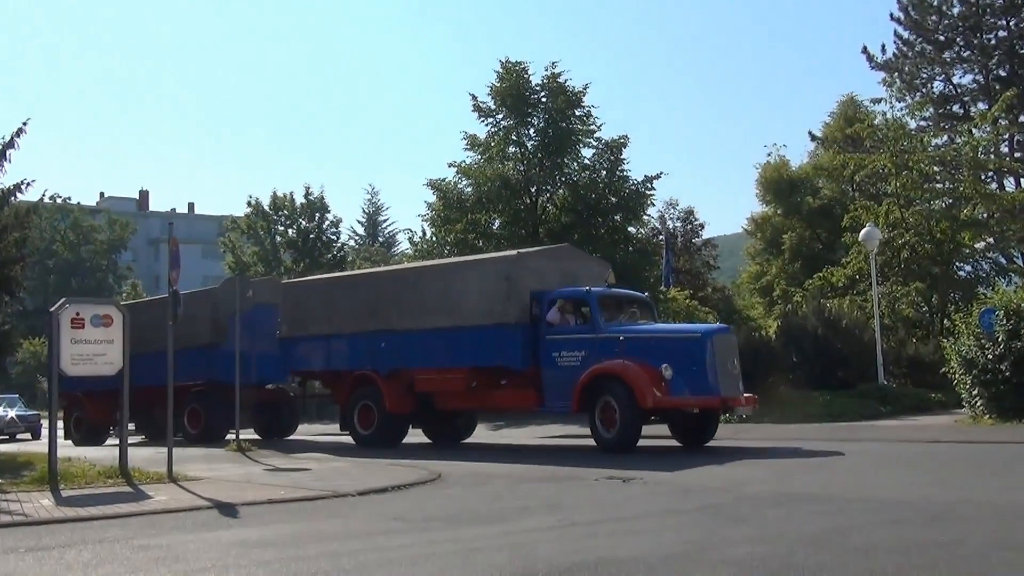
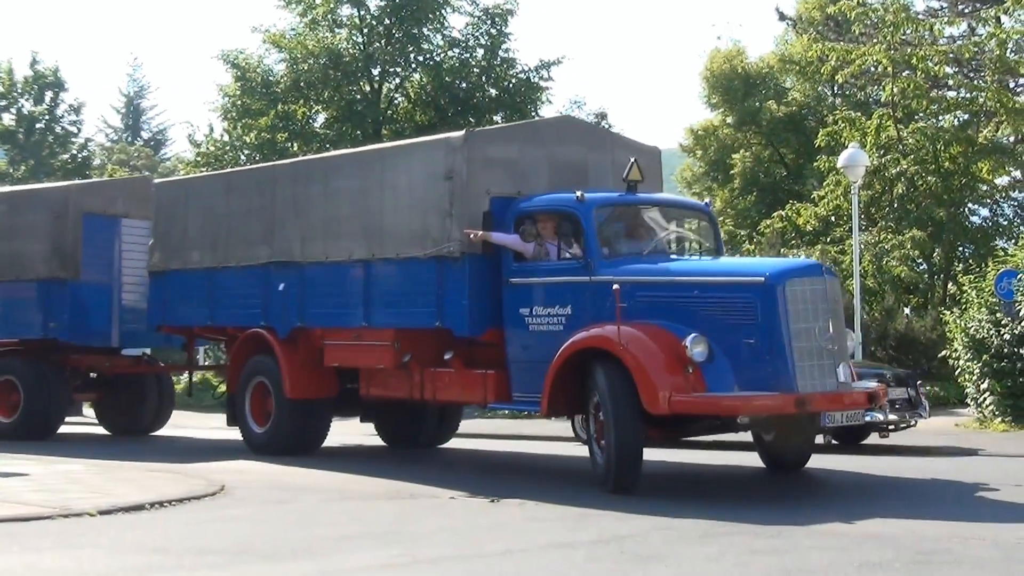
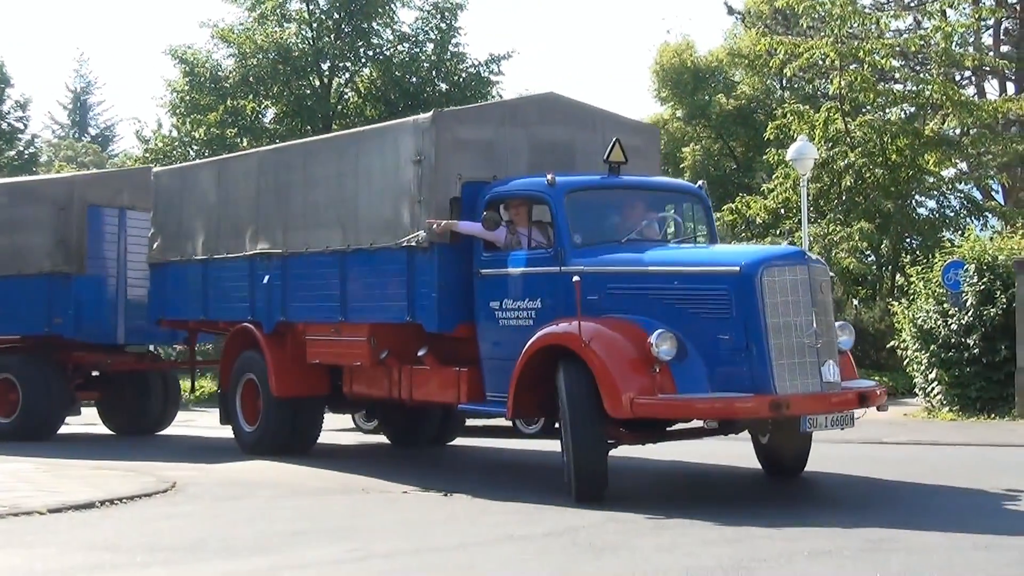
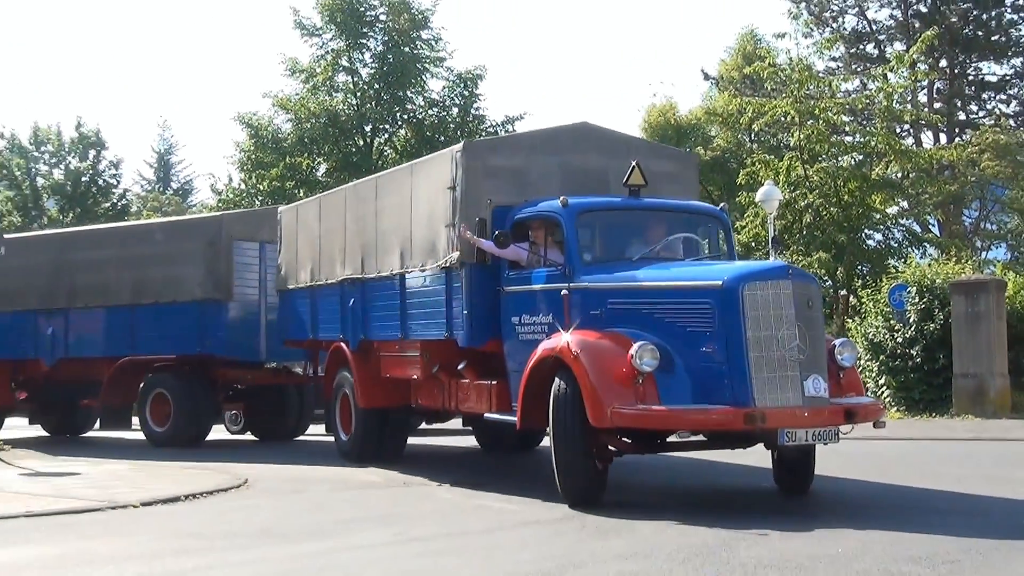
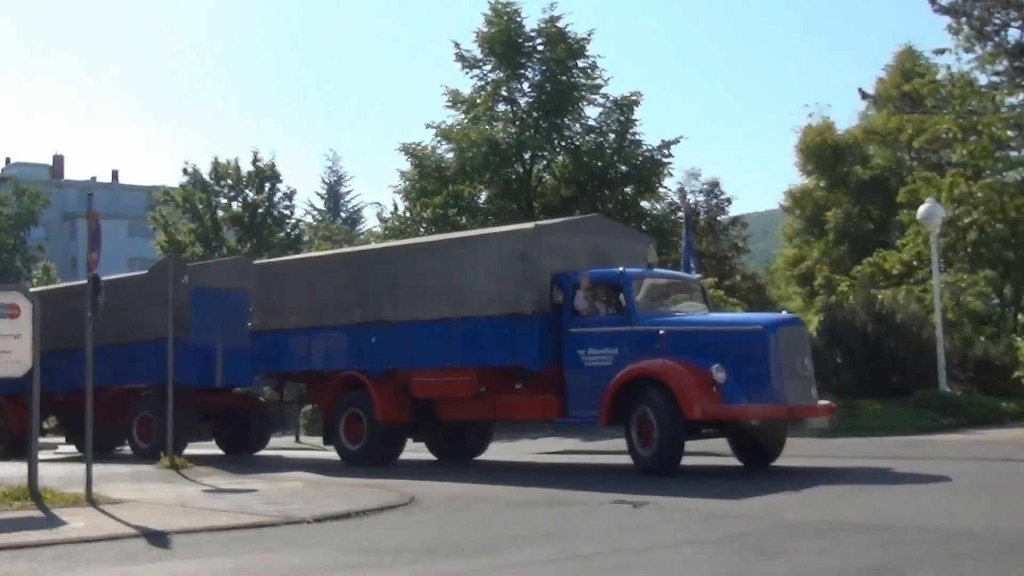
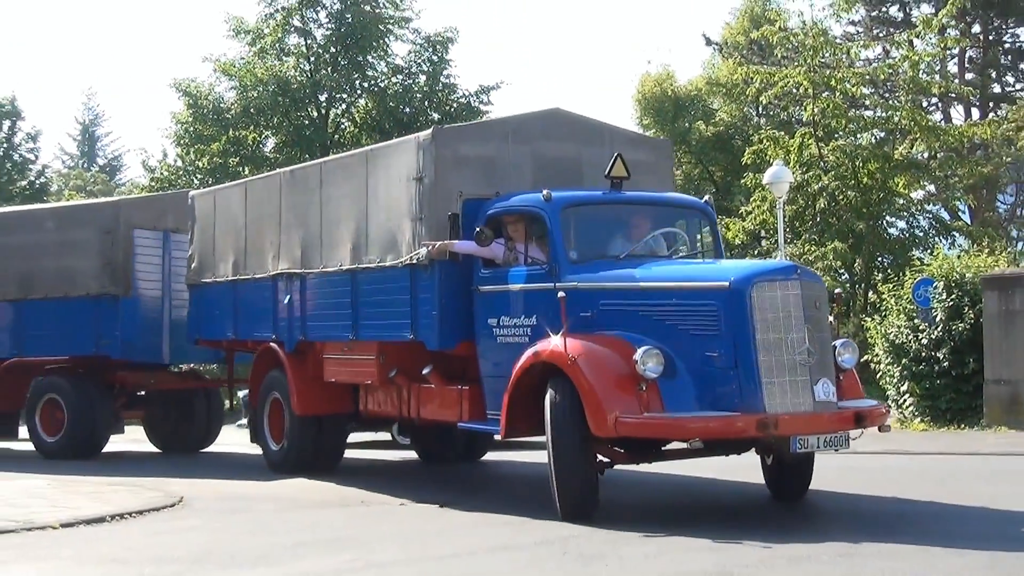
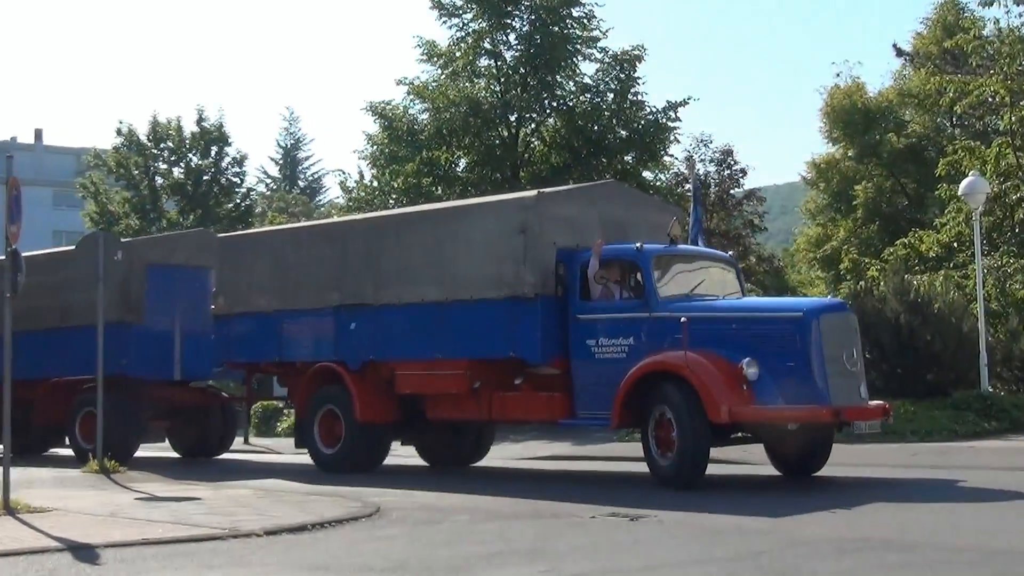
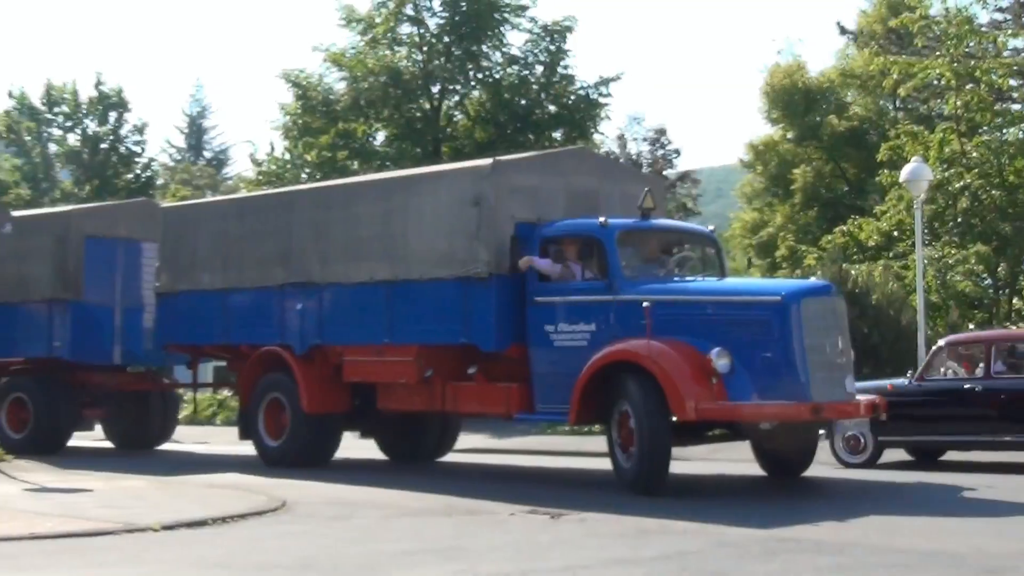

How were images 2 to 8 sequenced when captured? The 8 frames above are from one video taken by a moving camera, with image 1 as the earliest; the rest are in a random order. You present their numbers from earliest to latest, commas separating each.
5, 7, 8, 2, 3, 6, 4
